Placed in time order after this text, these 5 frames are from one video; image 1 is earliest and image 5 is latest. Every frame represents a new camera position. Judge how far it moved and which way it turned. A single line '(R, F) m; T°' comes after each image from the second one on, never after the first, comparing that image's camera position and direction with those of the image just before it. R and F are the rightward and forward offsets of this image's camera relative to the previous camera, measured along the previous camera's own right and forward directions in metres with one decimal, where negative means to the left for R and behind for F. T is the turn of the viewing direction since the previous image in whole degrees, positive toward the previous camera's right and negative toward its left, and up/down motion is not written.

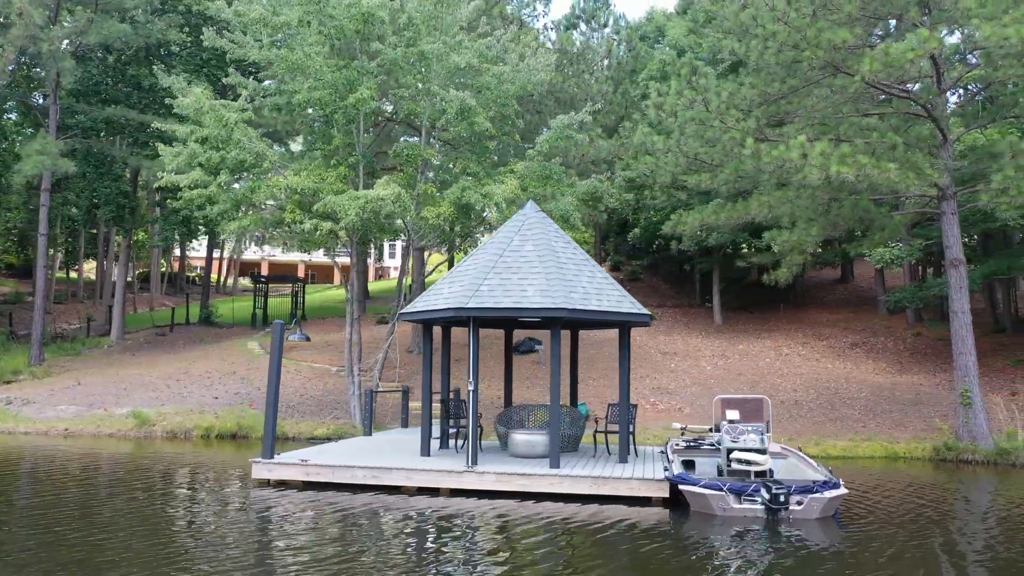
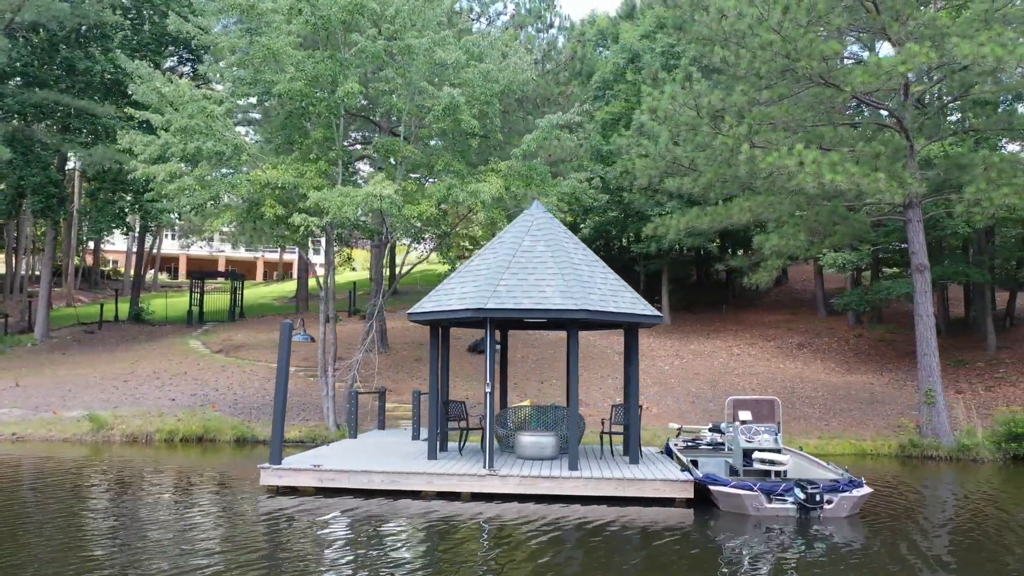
(-1.2, +0.2) m; +6°
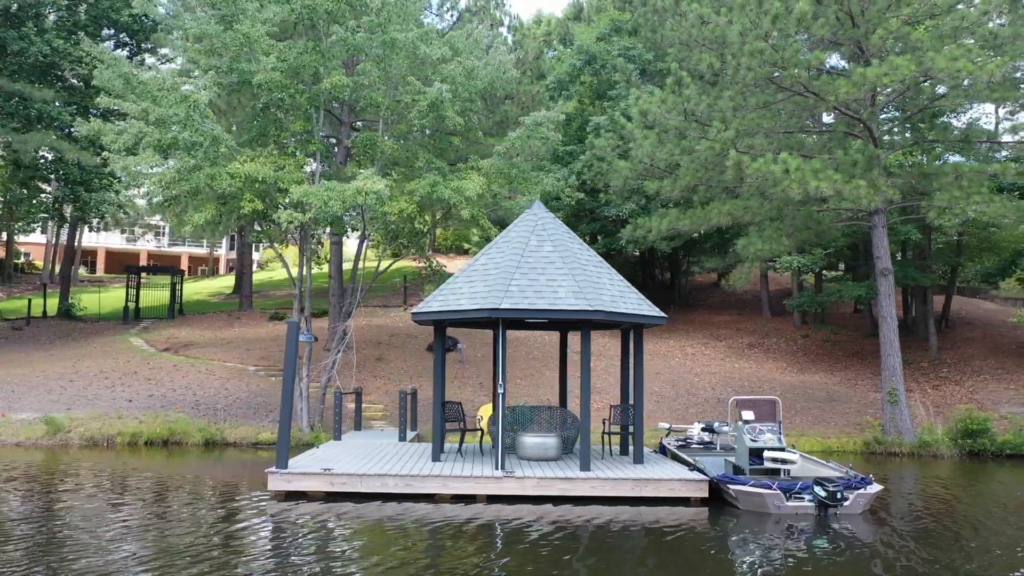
(-1.0, +0.1) m; +5°
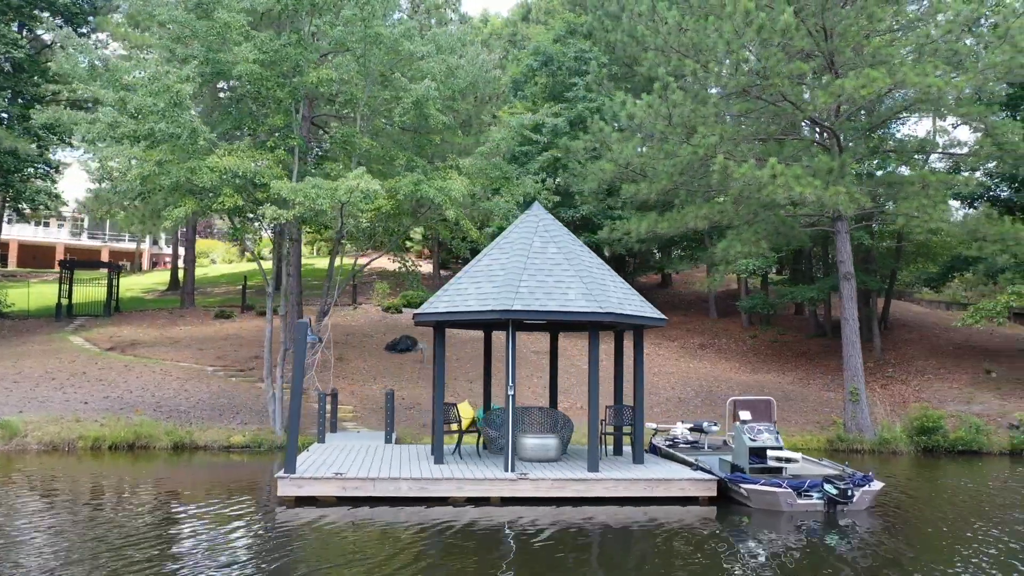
(-1.0, +0.1) m; +5°
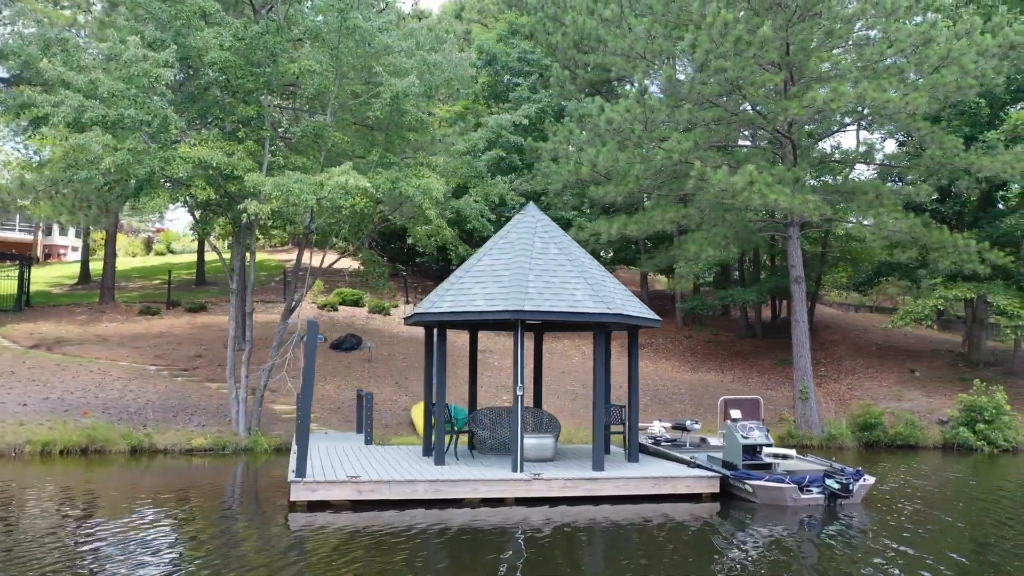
(-1.2, 0.0) m; +7°
